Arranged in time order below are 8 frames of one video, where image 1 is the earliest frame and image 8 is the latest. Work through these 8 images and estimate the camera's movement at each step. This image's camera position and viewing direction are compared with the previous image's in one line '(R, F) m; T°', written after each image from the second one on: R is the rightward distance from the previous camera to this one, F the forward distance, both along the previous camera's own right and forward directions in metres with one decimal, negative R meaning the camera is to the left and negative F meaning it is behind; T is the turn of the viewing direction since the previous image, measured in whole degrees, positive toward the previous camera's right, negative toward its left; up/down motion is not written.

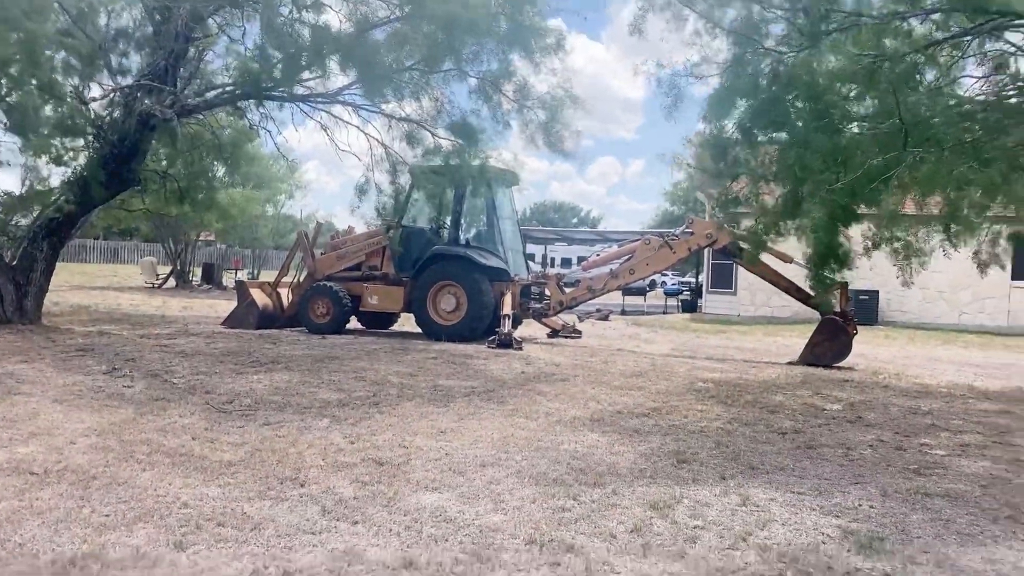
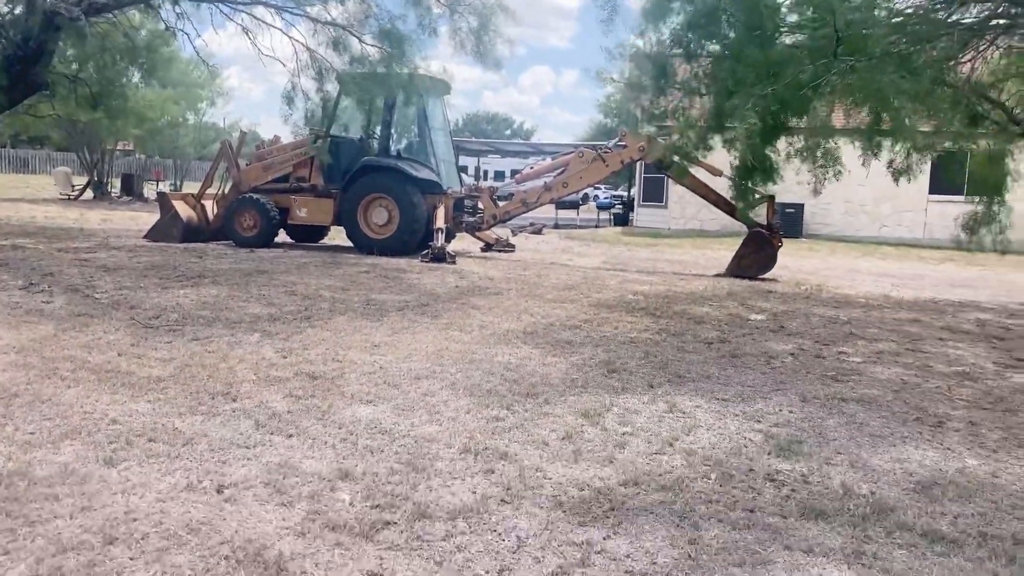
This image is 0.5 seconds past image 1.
(0.0, 0.0) m; +4°
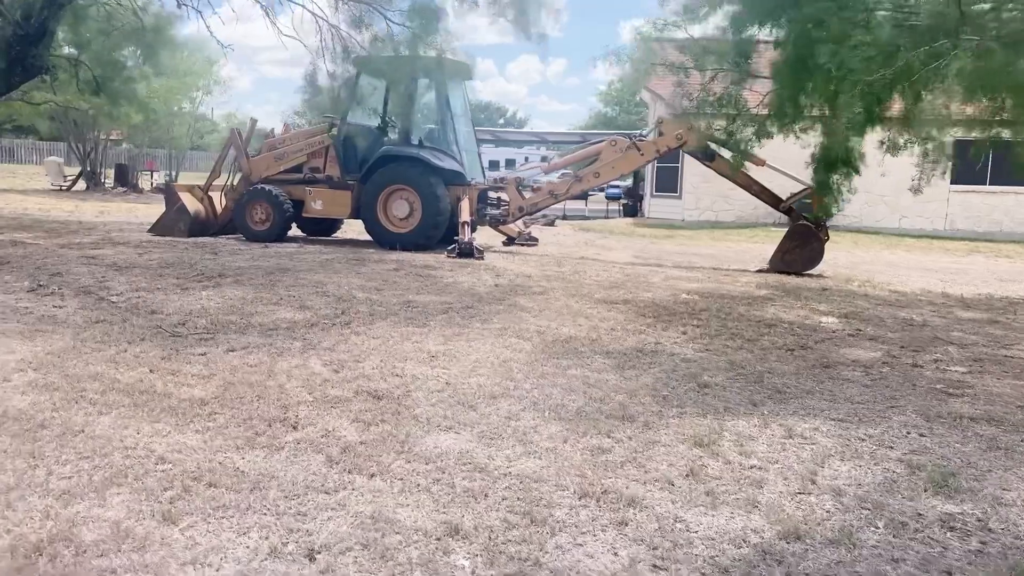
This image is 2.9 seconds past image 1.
(-0.5, +0.5) m; +1°
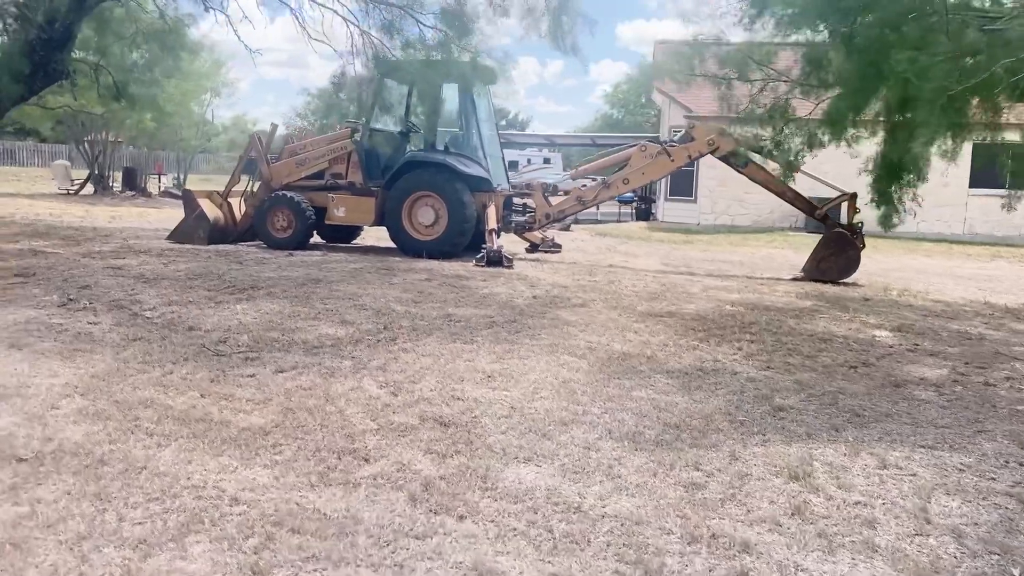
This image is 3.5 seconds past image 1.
(-0.3, +0.2) m; 0°
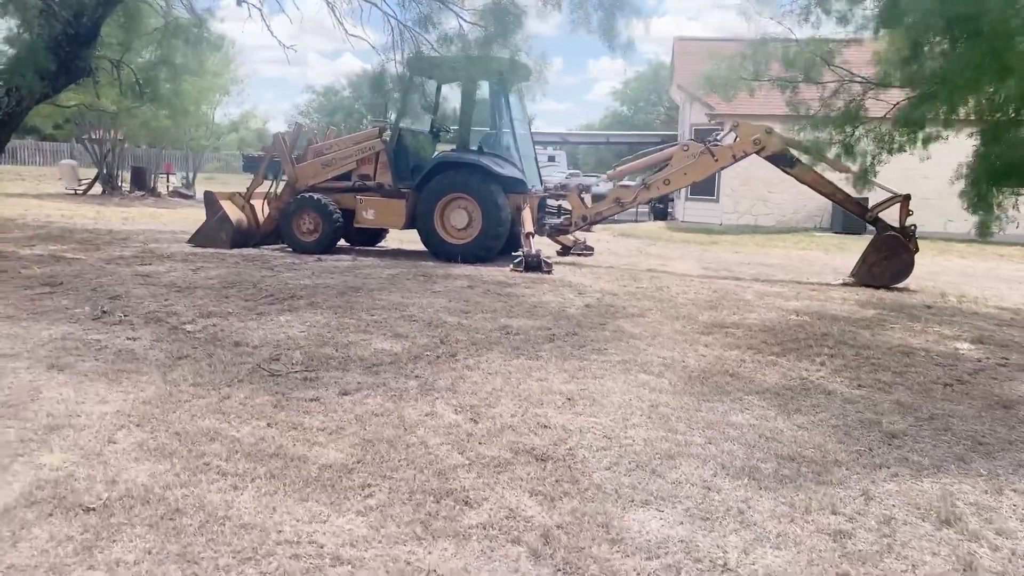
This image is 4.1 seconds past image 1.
(-0.4, +0.4) m; 0°
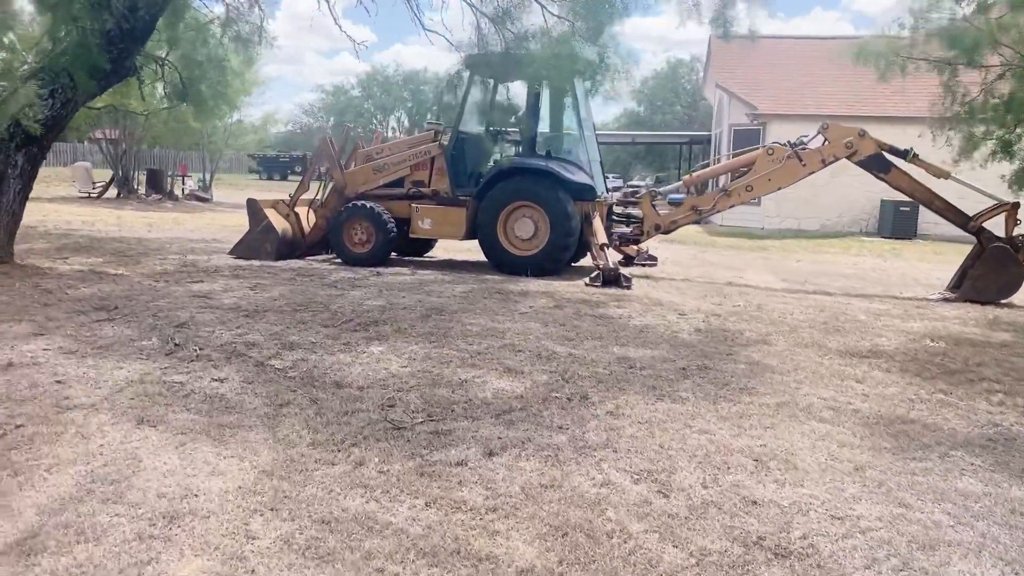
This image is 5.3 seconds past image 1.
(-0.7, +0.7) m; 0°
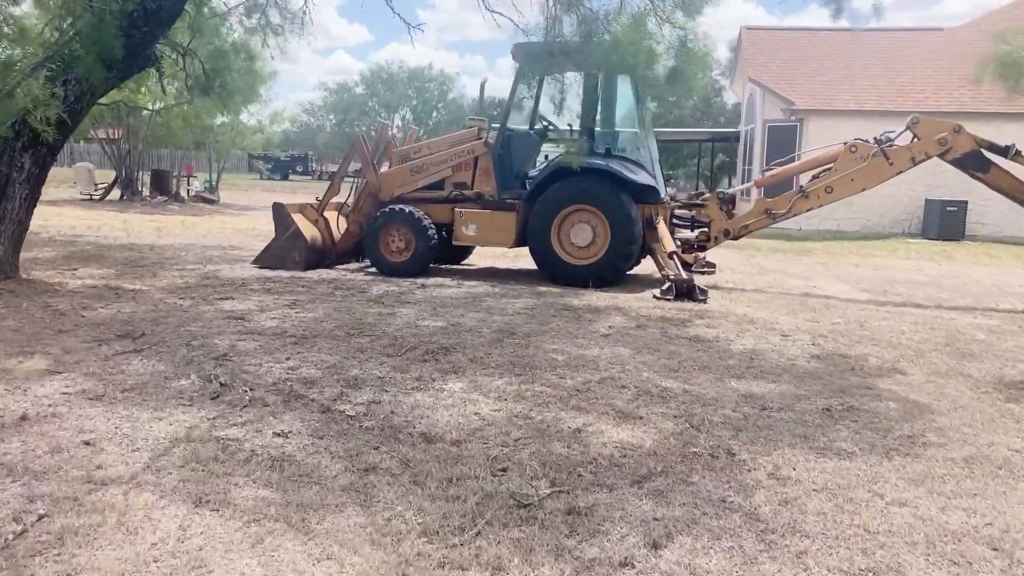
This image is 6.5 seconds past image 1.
(-0.5, +0.8) m; 0°
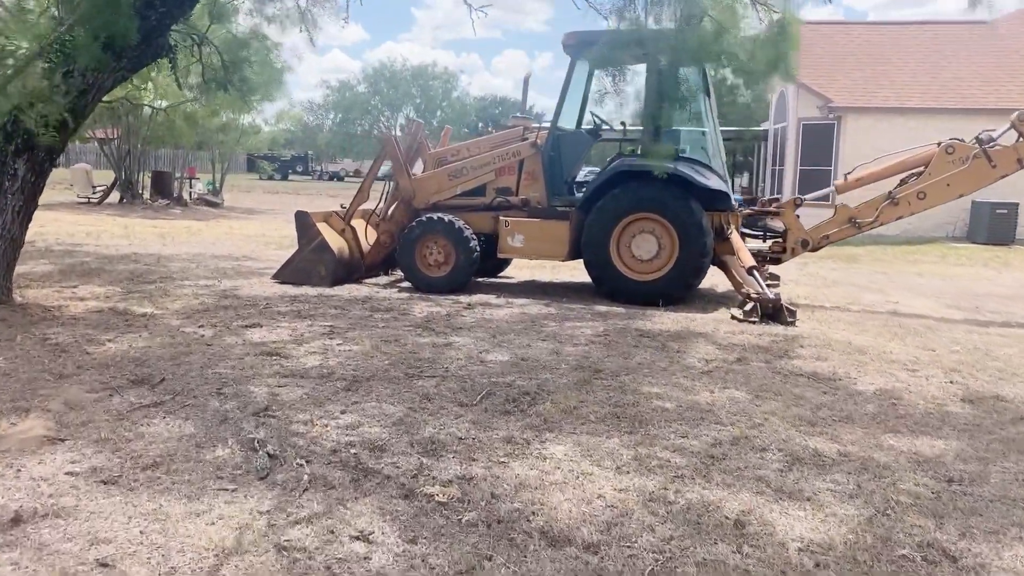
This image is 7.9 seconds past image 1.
(-0.5, +0.9) m; 0°
